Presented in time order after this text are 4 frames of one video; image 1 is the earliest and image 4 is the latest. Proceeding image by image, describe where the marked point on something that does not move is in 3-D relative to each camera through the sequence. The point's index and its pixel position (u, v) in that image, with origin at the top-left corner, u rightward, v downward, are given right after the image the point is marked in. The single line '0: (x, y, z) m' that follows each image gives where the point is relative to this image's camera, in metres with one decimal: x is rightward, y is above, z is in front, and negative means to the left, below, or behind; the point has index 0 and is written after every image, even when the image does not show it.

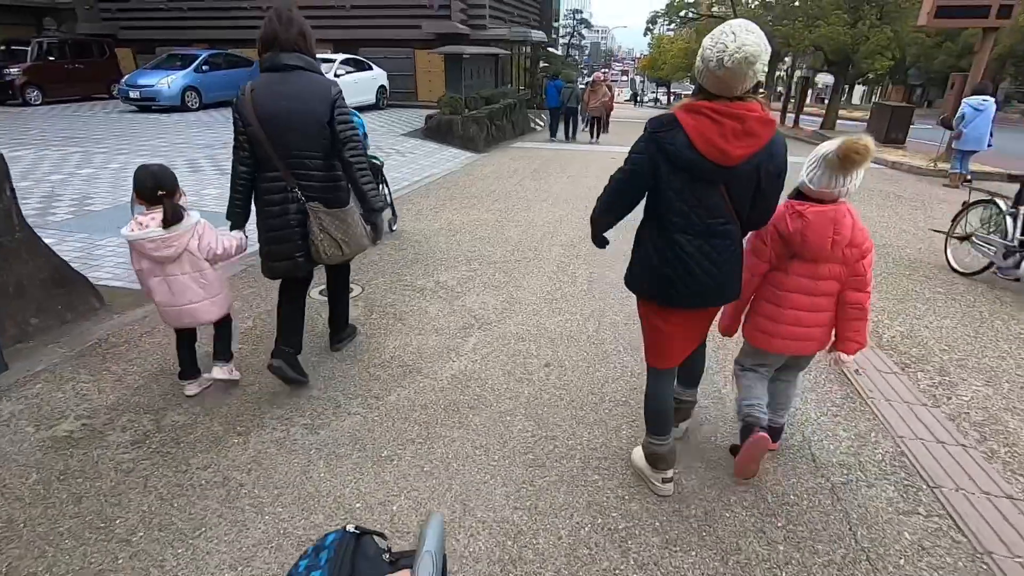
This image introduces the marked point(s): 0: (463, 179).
0: (-0.9, +2.0, +9.6) m
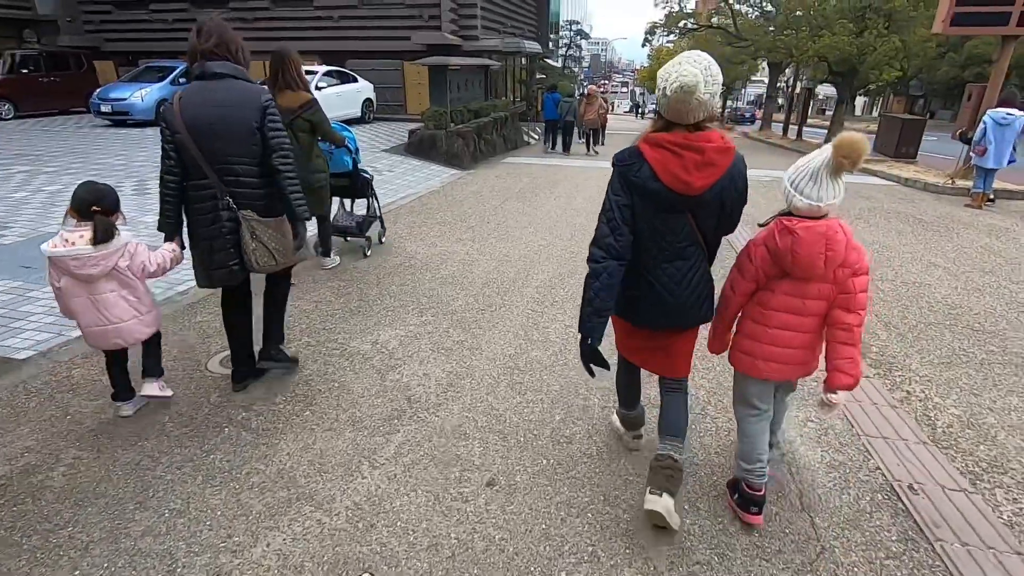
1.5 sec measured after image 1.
0: (-1.2, +1.4, +8.8) m
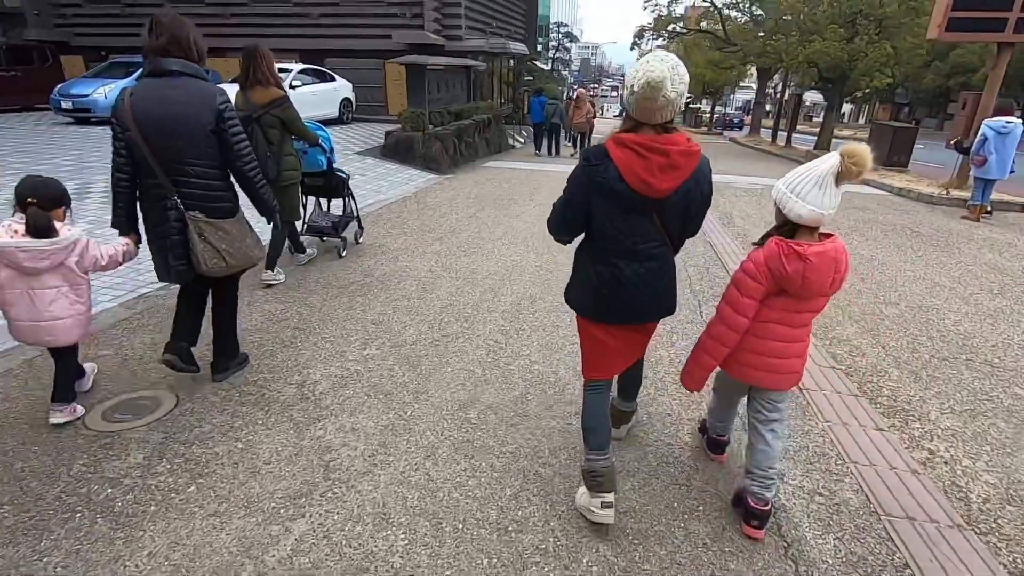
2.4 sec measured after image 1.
0: (-1.5, +1.2, +8.2) m
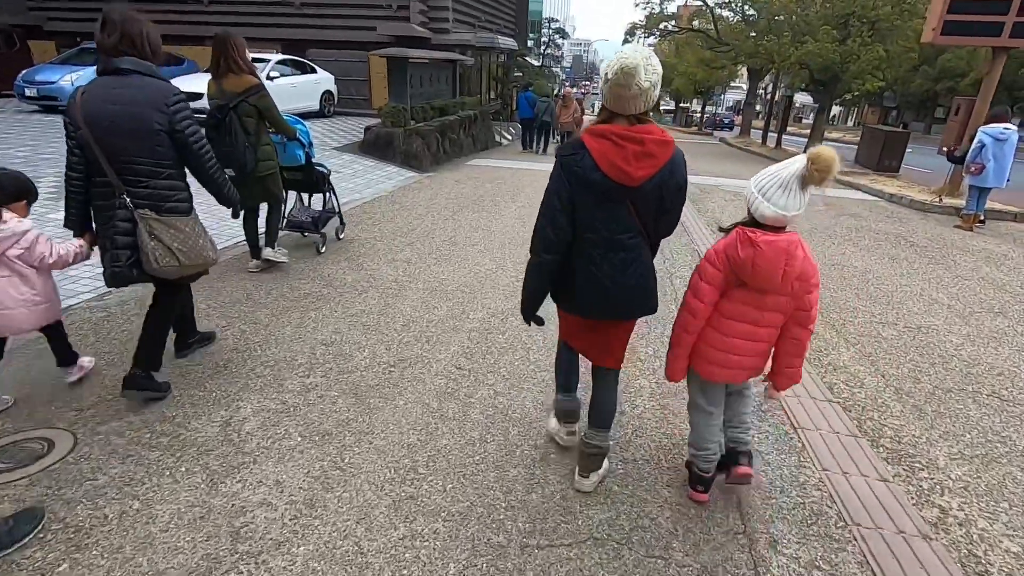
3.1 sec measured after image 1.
0: (-1.8, +1.2, +7.8) m
